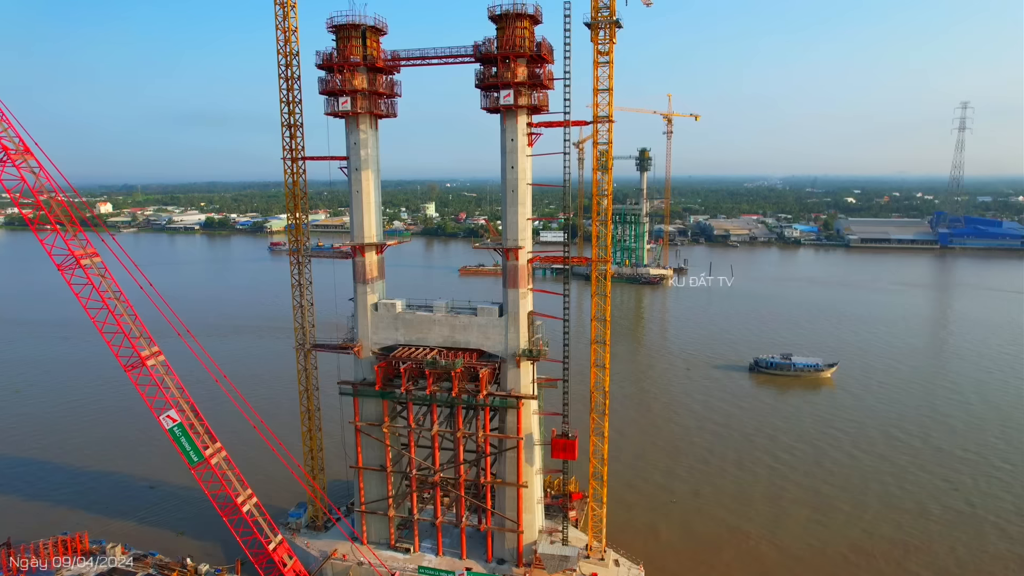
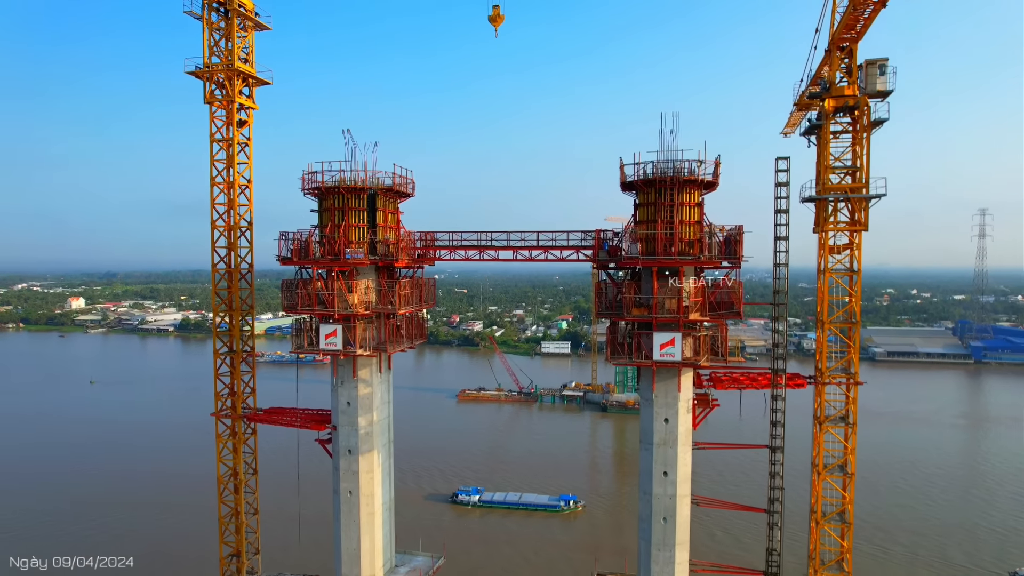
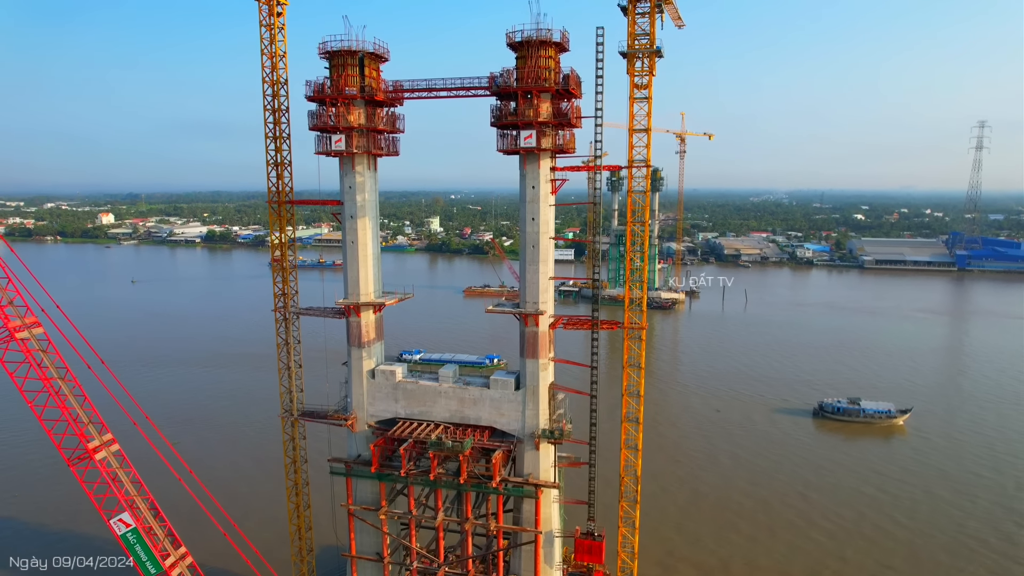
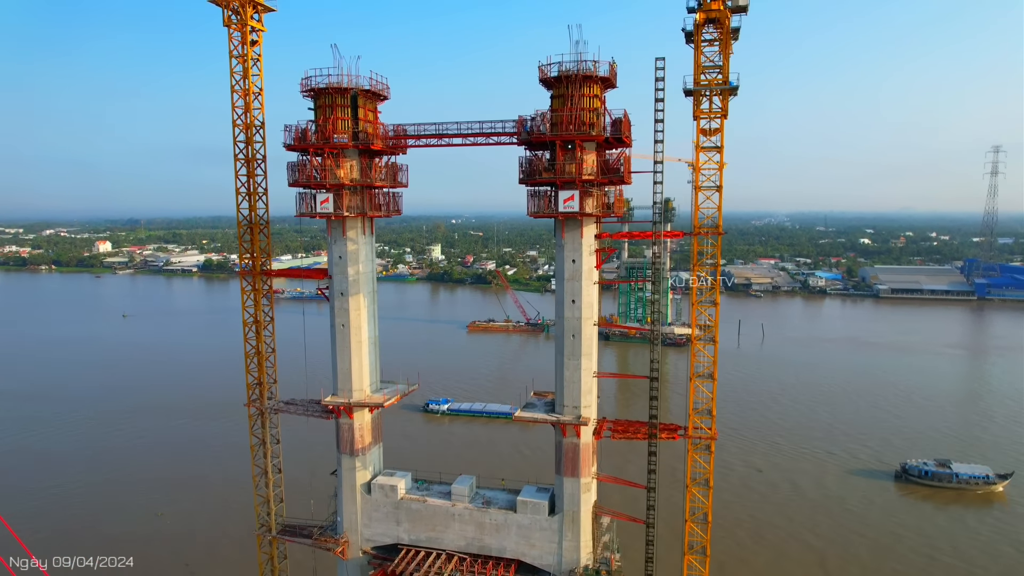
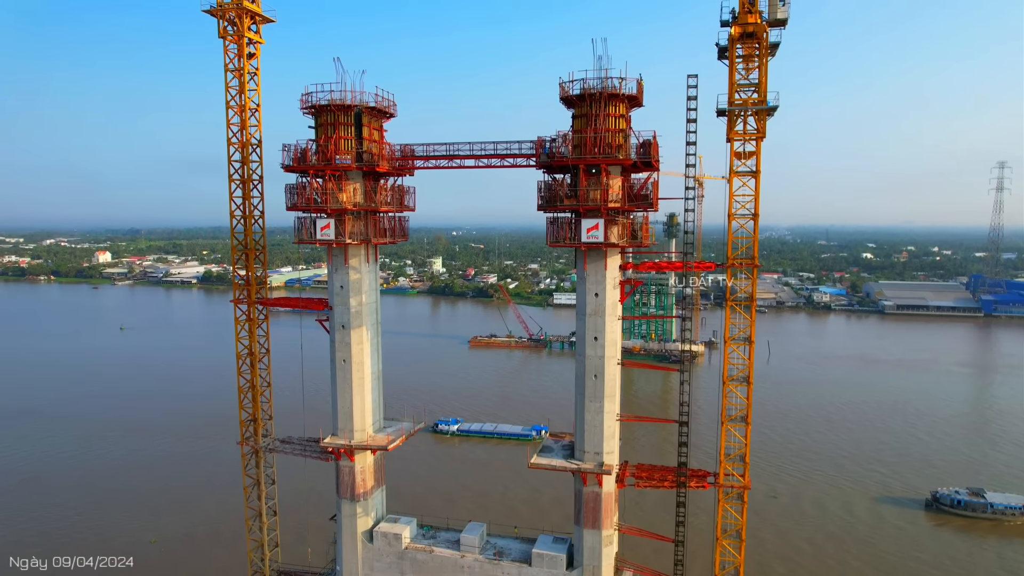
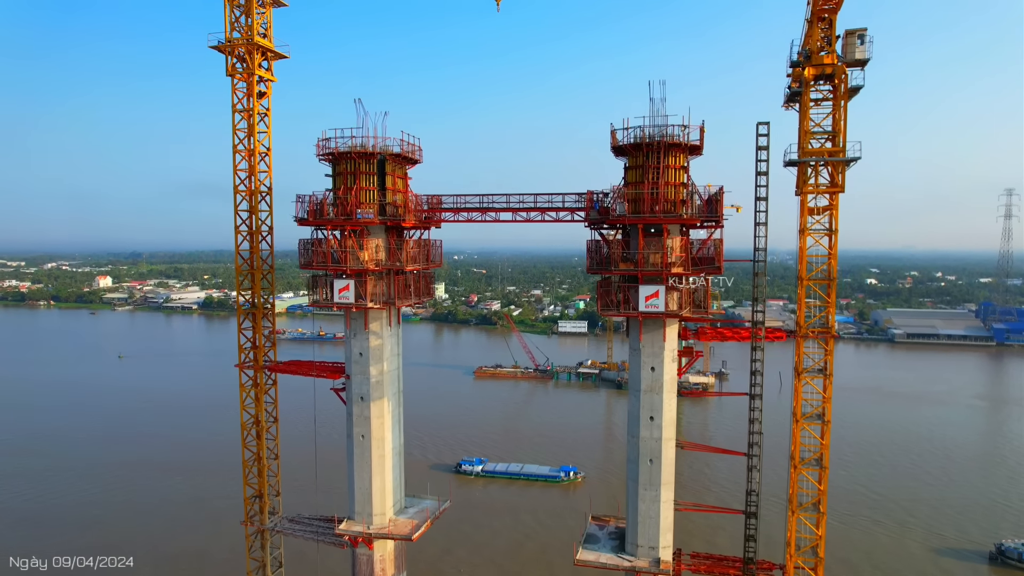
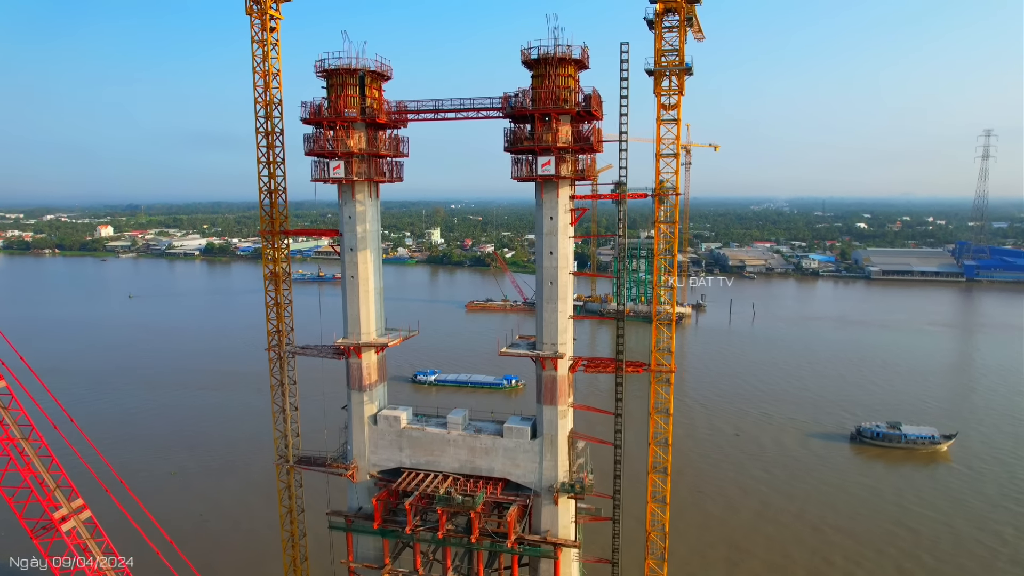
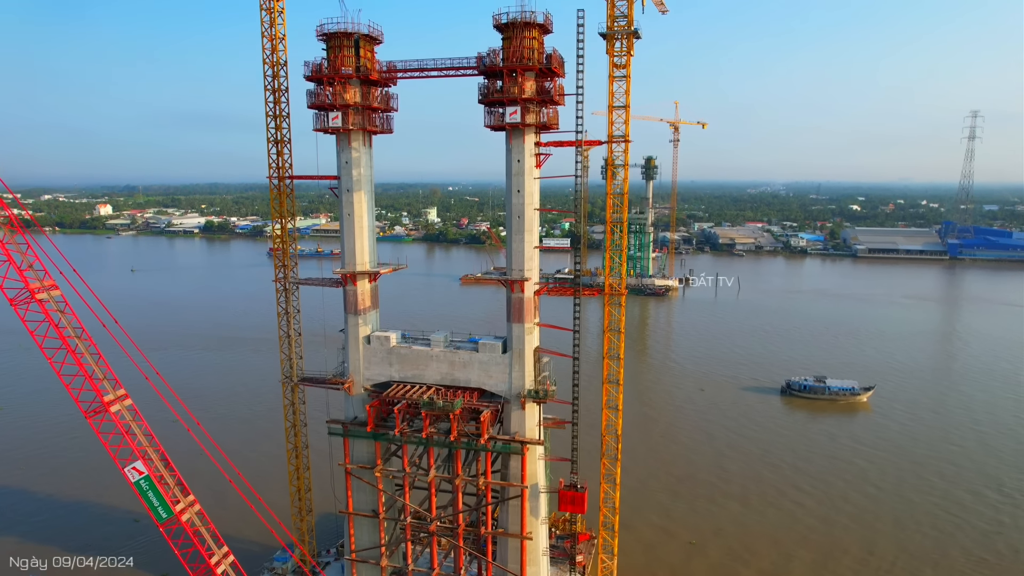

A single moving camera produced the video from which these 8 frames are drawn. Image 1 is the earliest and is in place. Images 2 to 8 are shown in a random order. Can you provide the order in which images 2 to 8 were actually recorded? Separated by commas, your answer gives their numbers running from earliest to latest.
8, 3, 7, 4, 5, 6, 2
